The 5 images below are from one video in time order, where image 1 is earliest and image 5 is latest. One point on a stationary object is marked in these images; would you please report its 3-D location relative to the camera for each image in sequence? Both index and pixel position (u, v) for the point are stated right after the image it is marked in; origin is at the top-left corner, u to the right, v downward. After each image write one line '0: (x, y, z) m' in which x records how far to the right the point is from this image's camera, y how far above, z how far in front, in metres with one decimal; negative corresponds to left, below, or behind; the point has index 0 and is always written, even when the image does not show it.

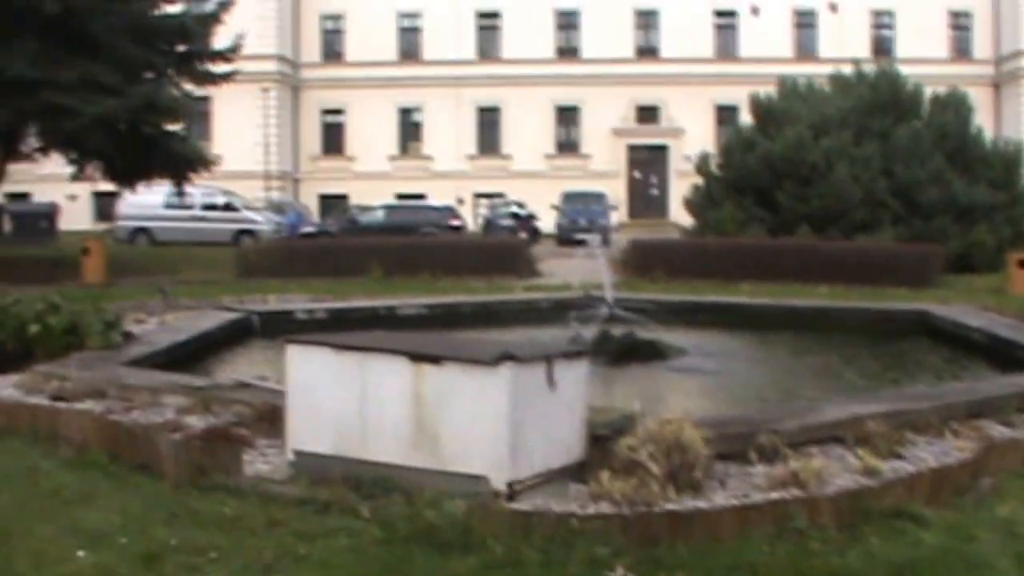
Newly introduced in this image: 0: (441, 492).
0: (-0.4, -1.0, +8.5) m
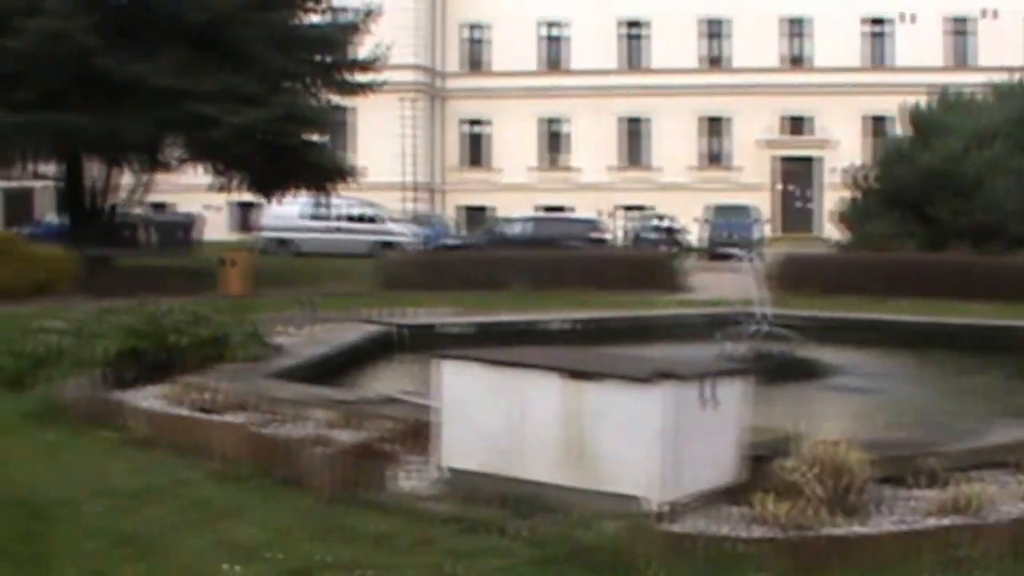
0: (+0.4, -1.1, +8.2) m
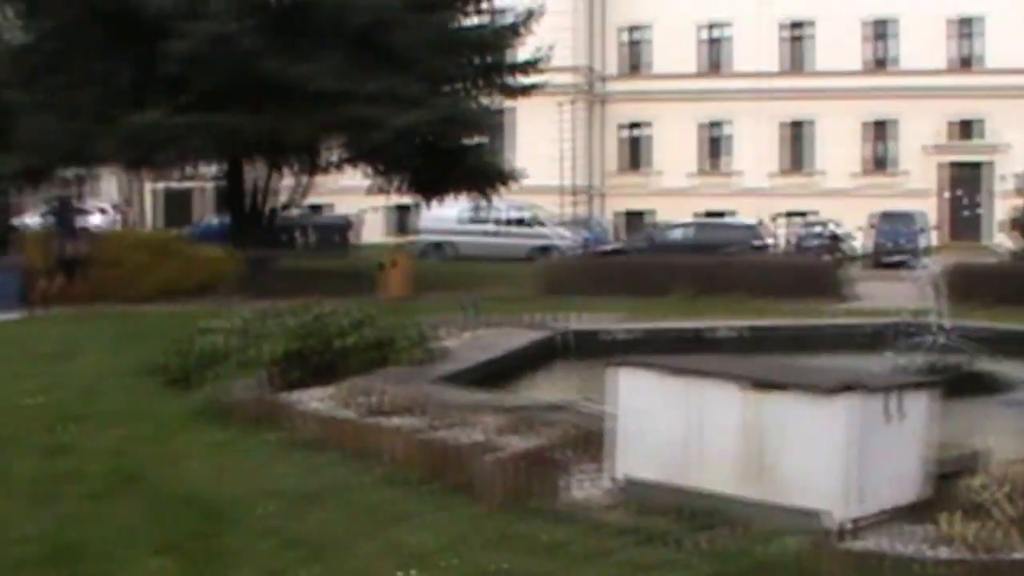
0: (+1.3, -1.1, +7.9) m
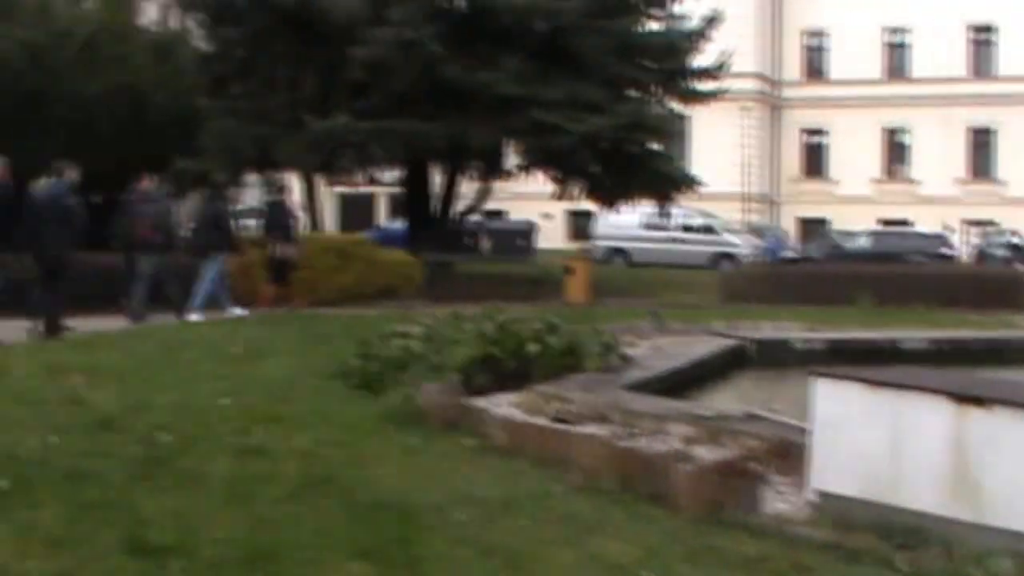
0: (+2.2, -1.2, +7.6) m
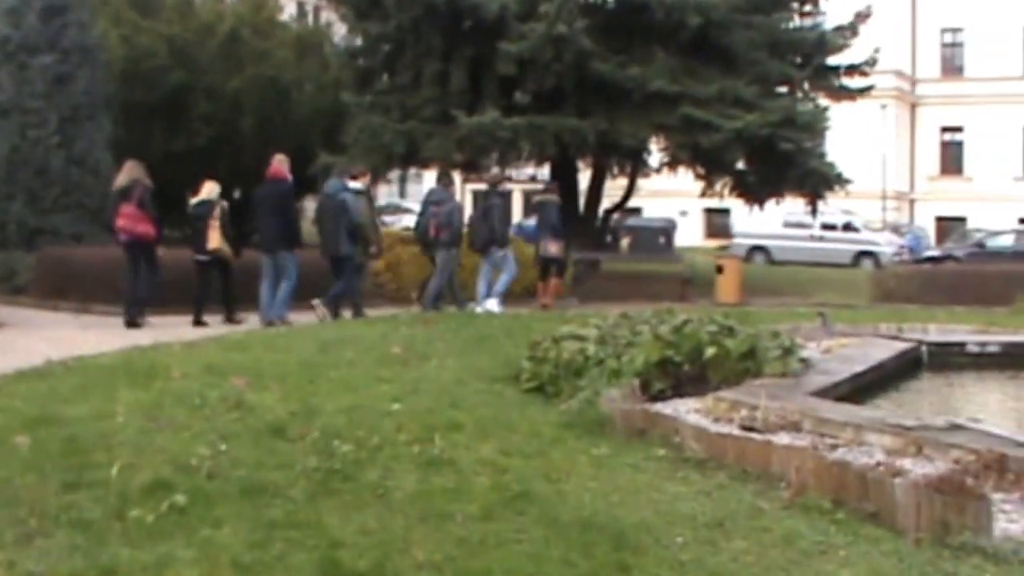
0: (+3.1, -1.2, +6.8) m
